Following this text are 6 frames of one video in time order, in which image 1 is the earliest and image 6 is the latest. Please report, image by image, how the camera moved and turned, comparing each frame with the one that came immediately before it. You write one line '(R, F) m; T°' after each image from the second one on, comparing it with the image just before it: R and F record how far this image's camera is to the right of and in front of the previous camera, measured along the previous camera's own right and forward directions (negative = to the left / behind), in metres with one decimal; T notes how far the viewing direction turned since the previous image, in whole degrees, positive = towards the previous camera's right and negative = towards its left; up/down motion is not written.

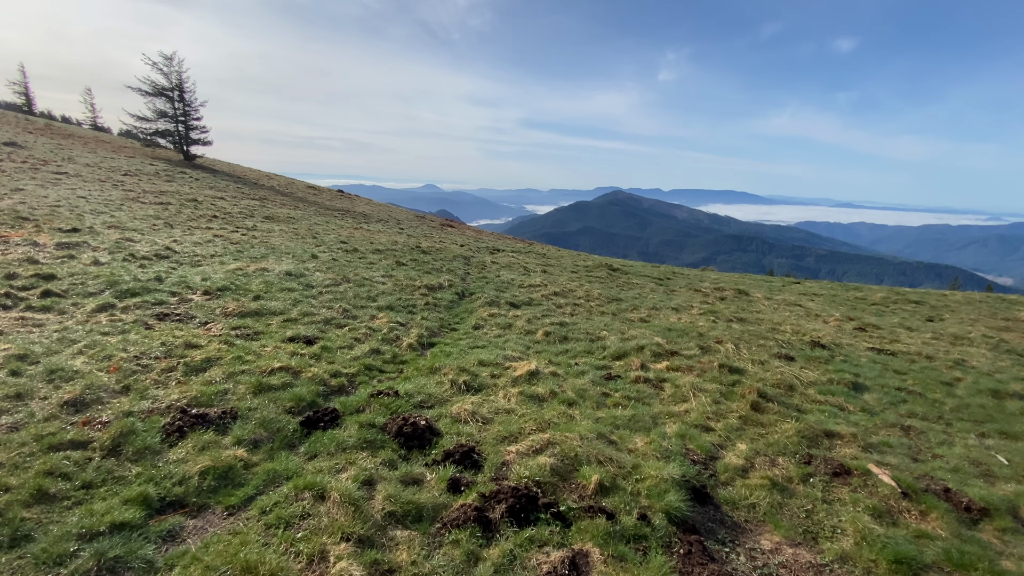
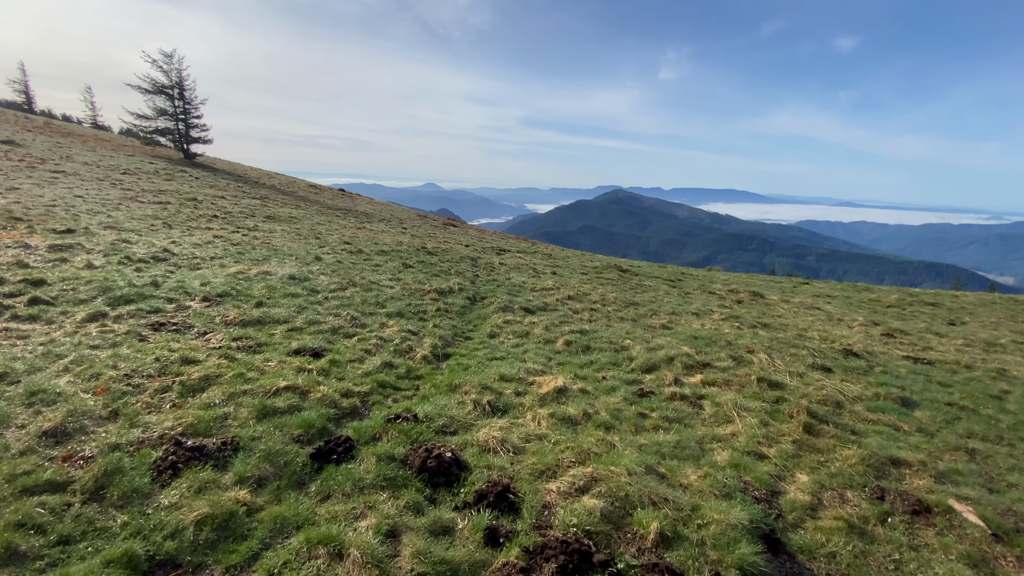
(-0.5, +0.9) m; 0°
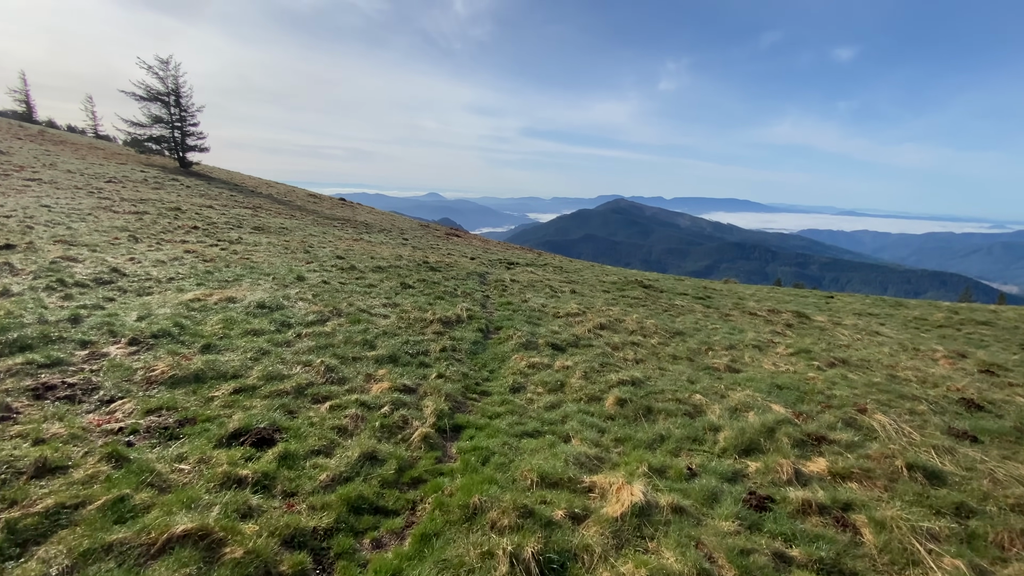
(-0.7, +3.6) m; 0°
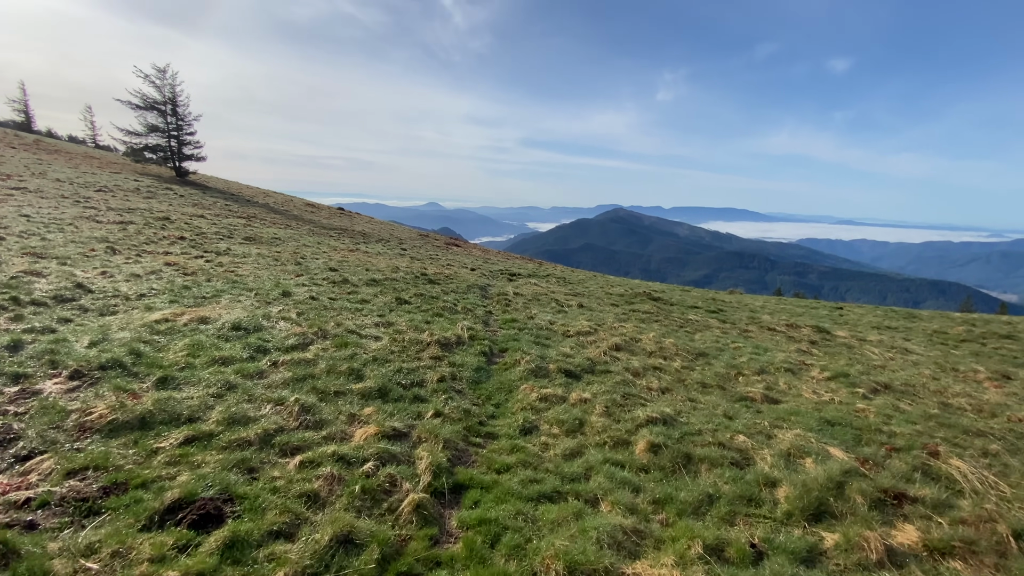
(-0.2, +1.6) m; 0°
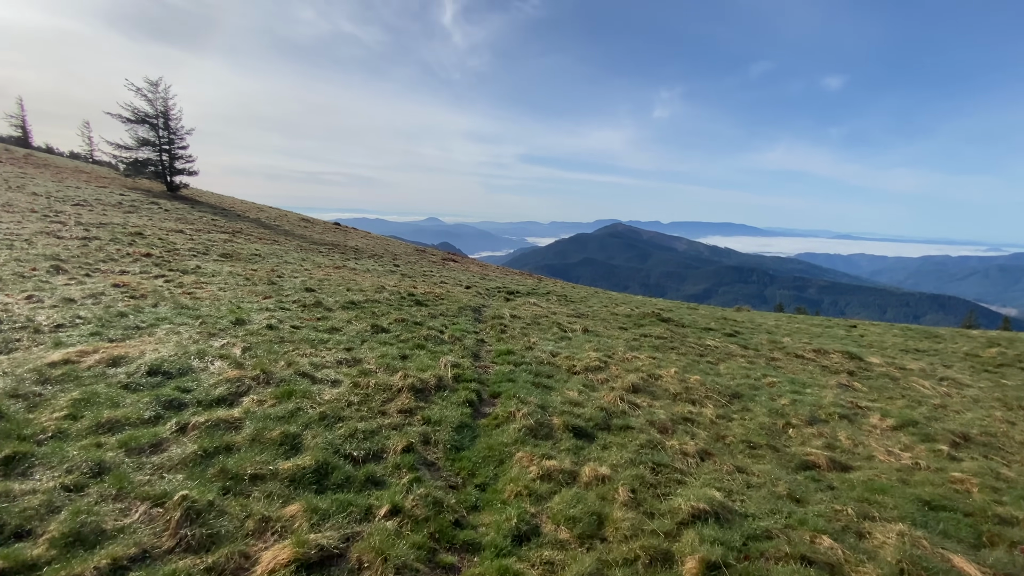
(+0.1, +2.6) m; 0°
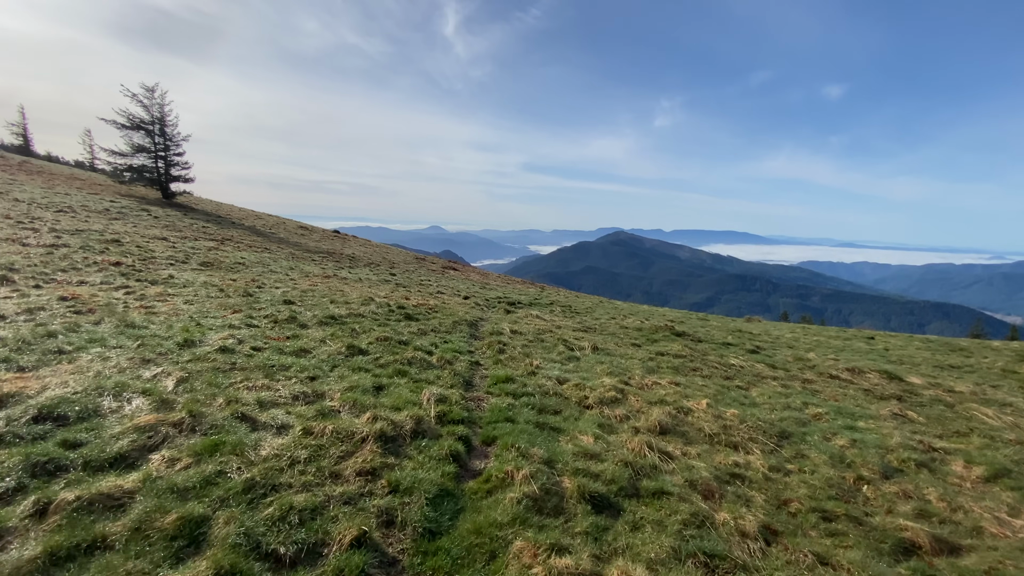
(+0.1, +2.3) m; 0°
